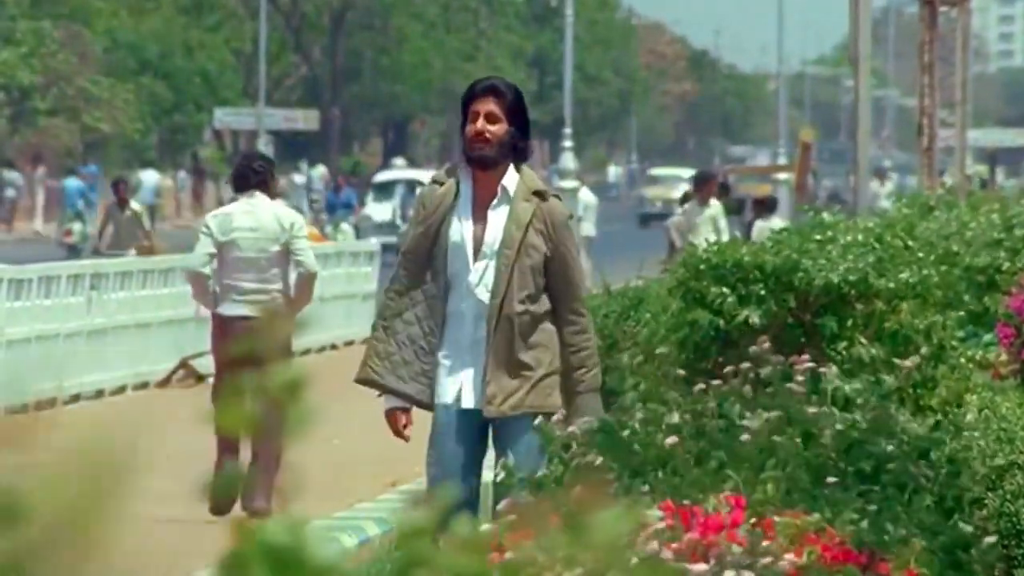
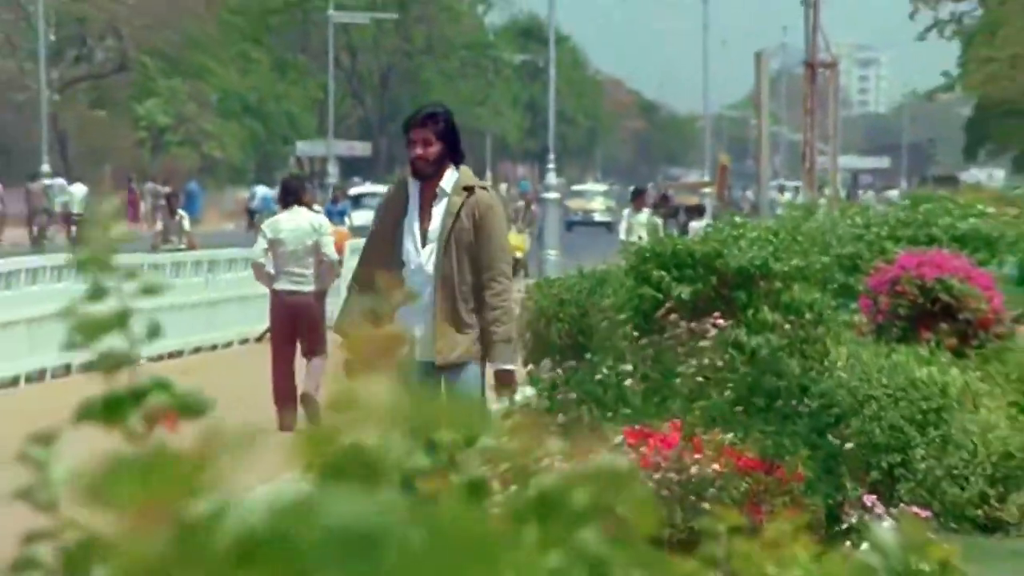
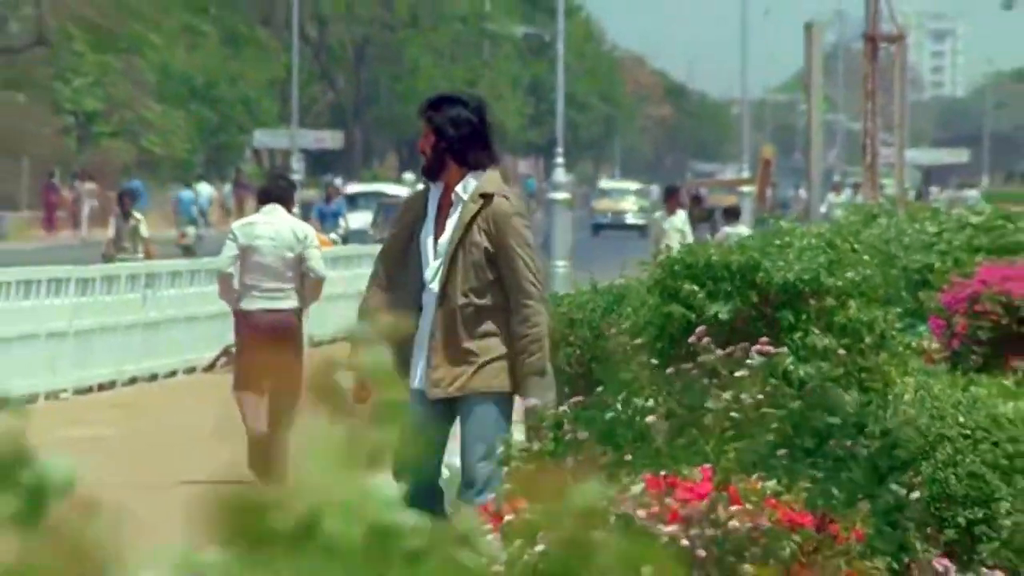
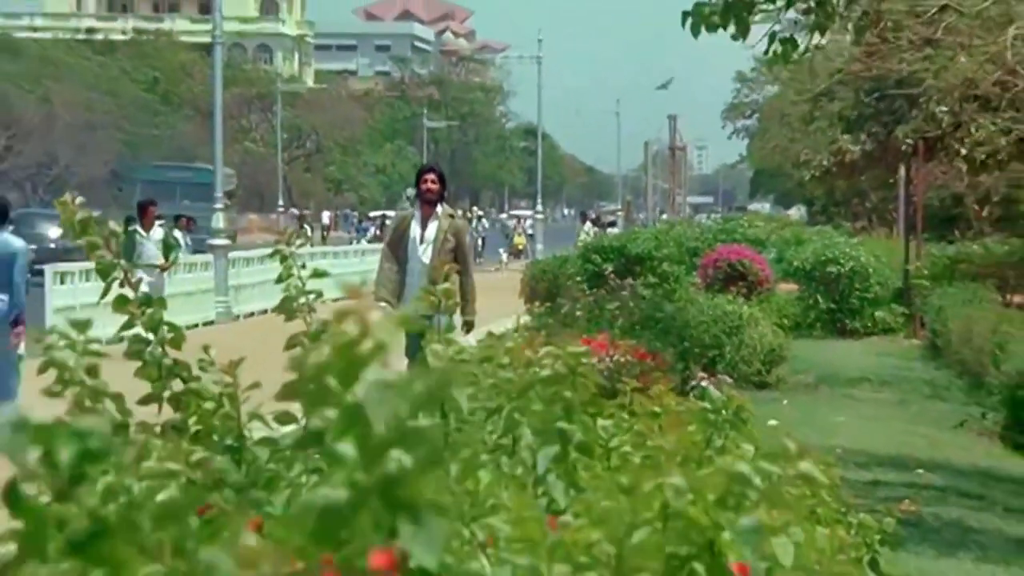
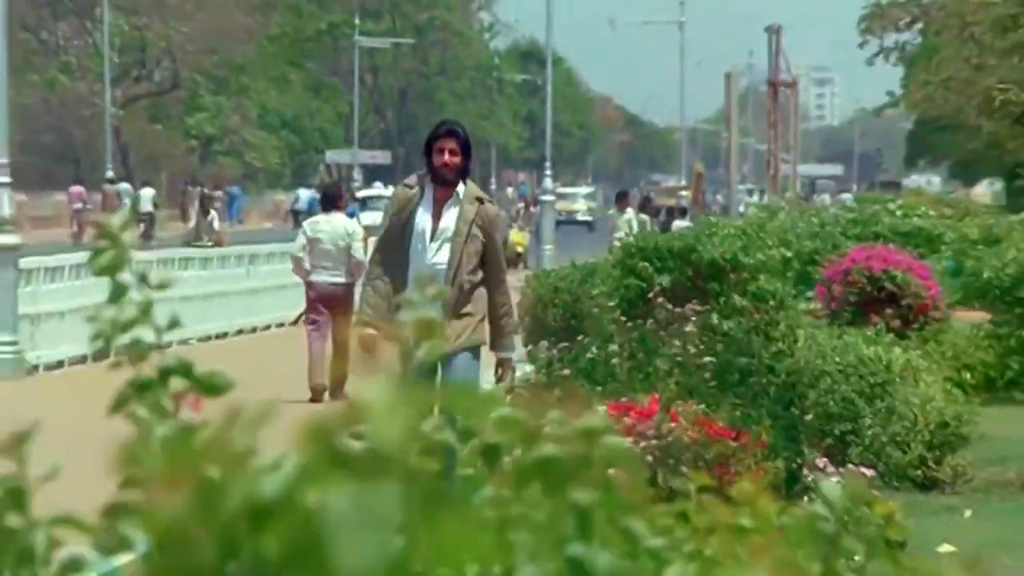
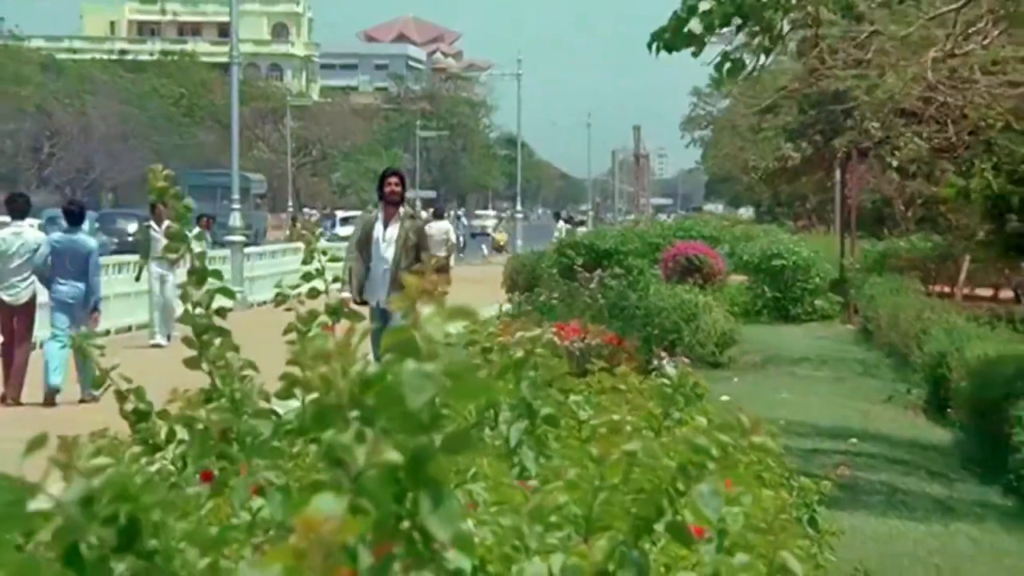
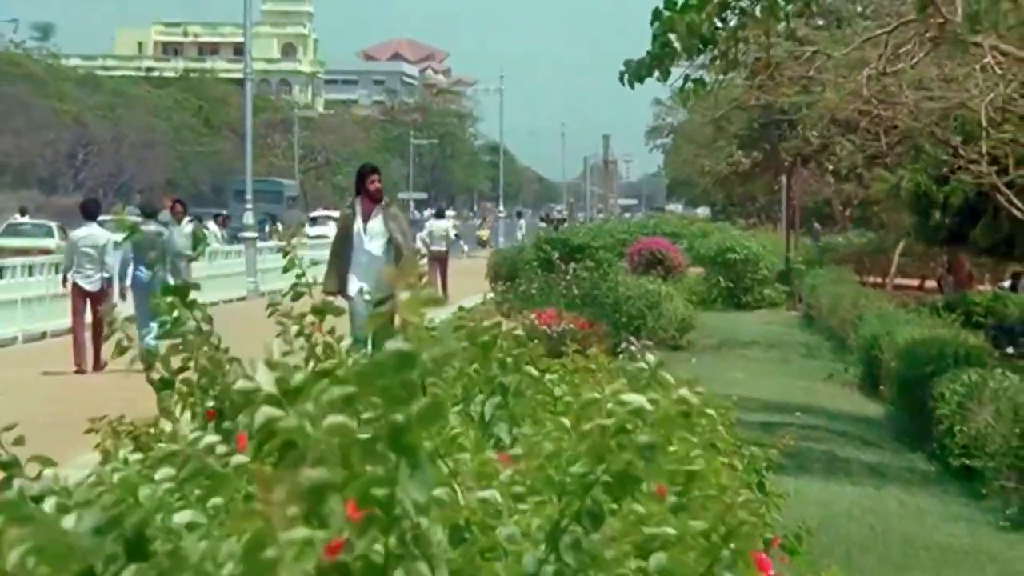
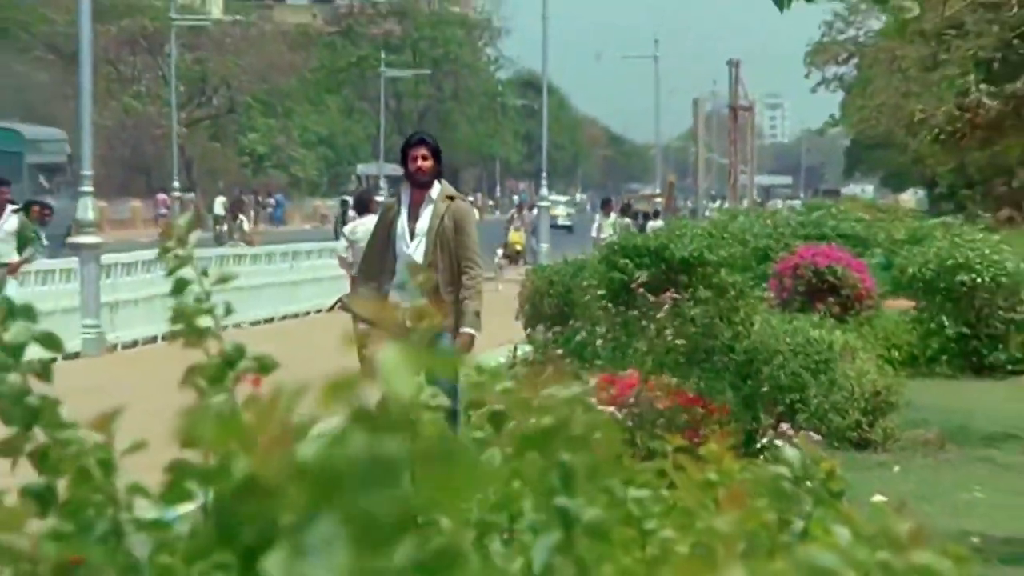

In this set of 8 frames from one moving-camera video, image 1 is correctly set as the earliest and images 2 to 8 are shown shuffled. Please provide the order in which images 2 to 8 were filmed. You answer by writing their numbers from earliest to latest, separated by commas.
3, 2, 5, 8, 4, 6, 7
